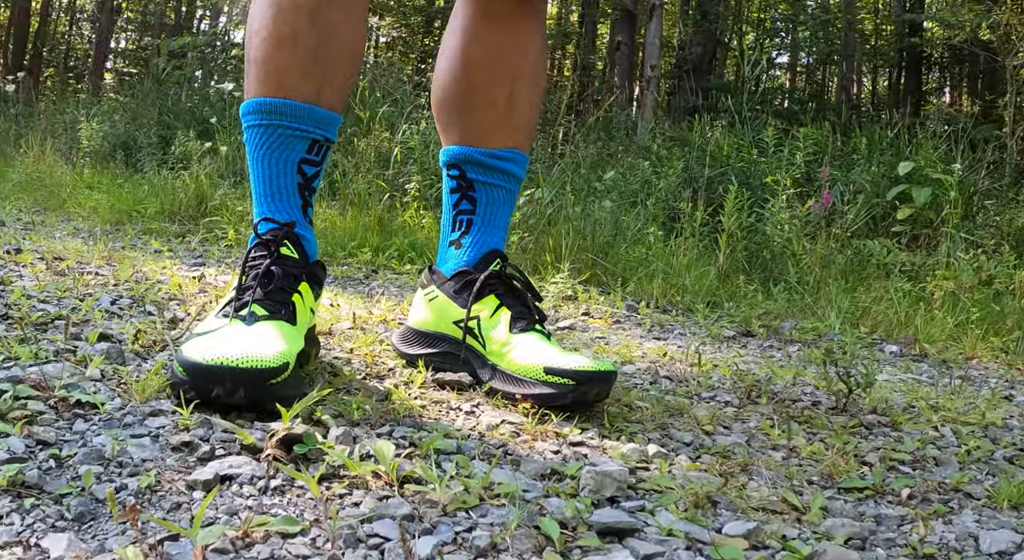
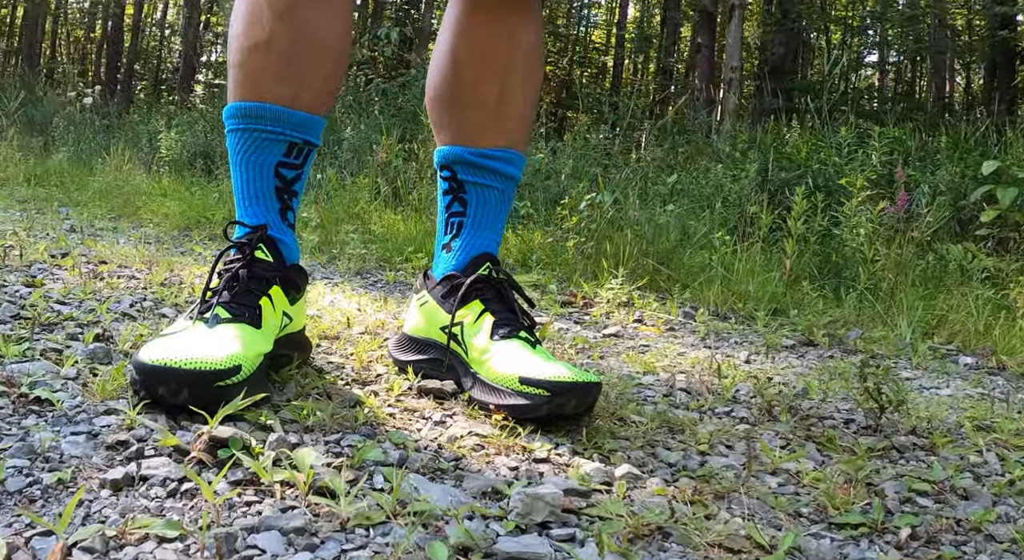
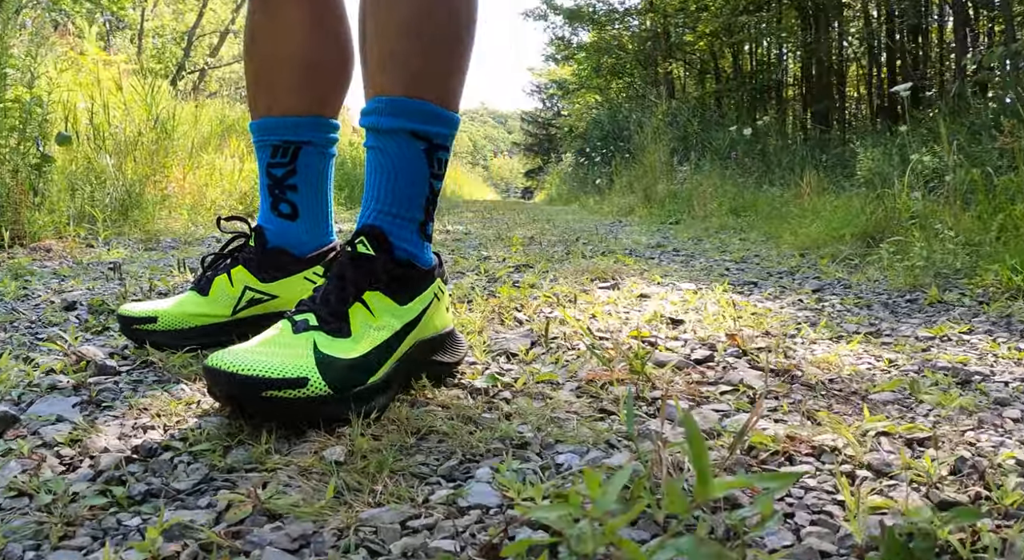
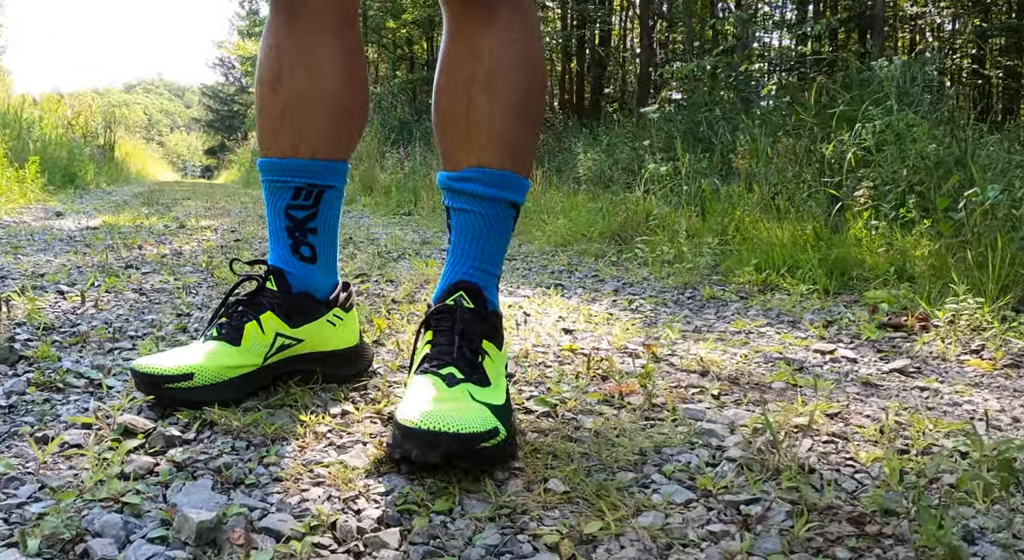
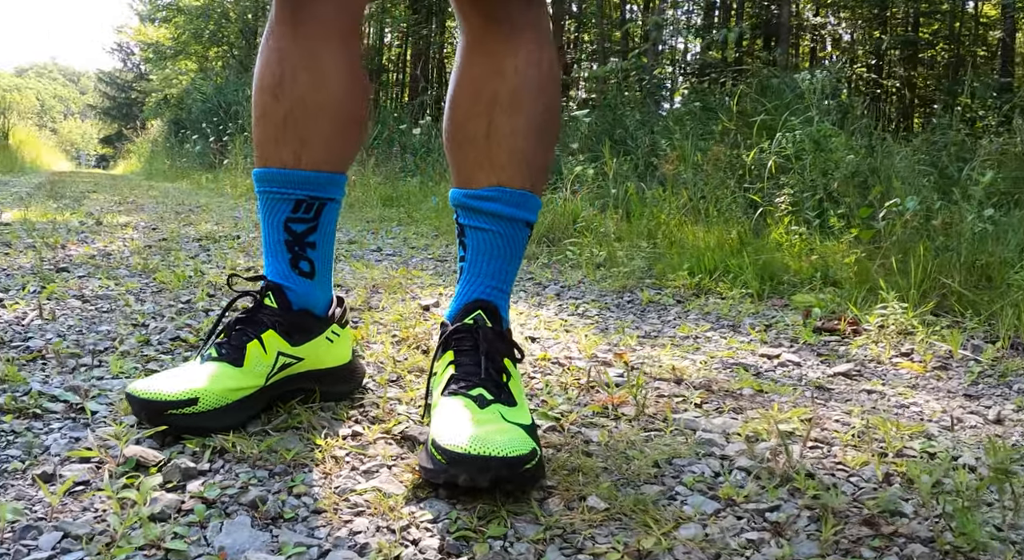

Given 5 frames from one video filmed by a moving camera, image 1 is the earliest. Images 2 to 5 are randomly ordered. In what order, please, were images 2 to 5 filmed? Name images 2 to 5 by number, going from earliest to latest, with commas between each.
2, 5, 4, 3
